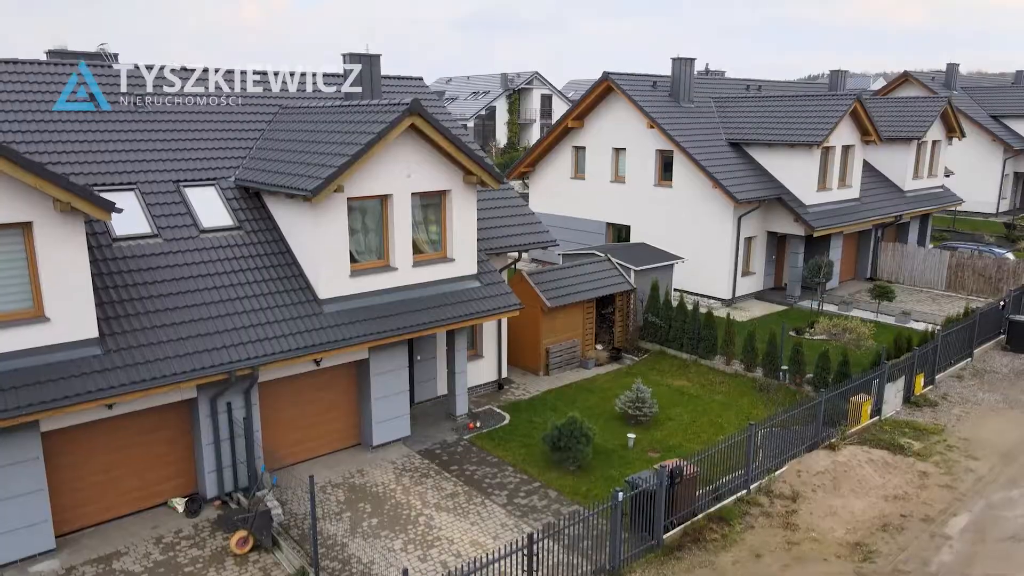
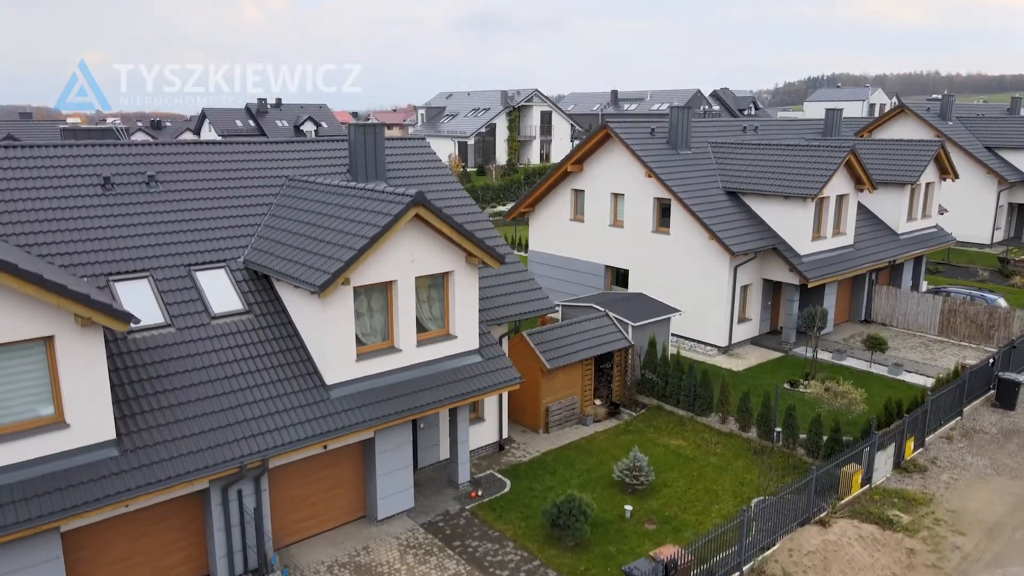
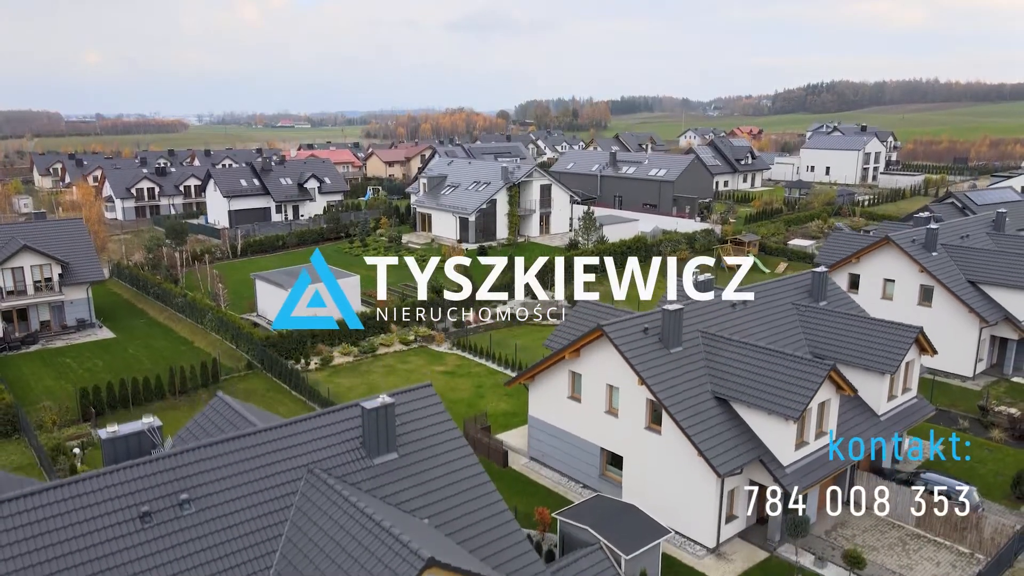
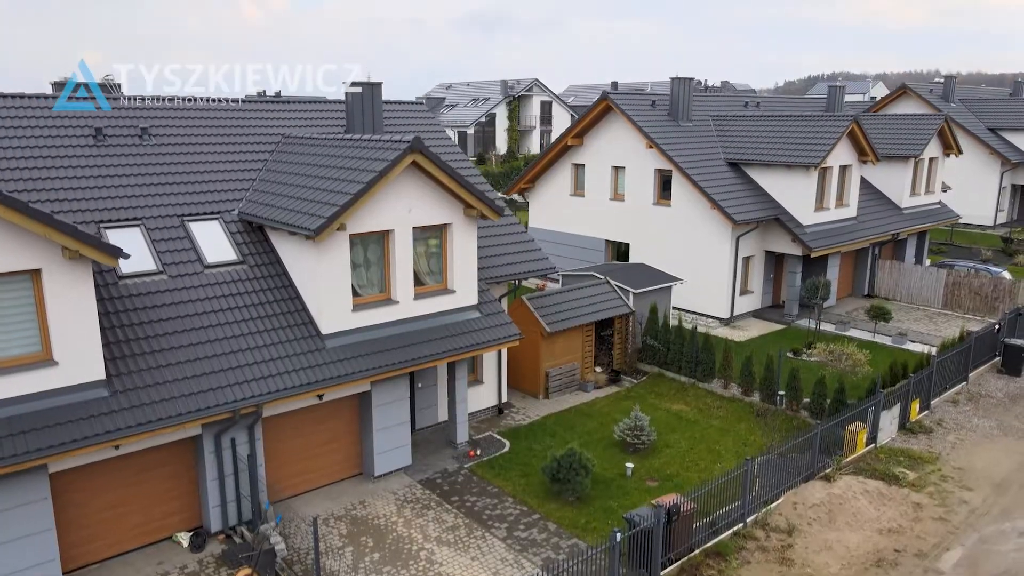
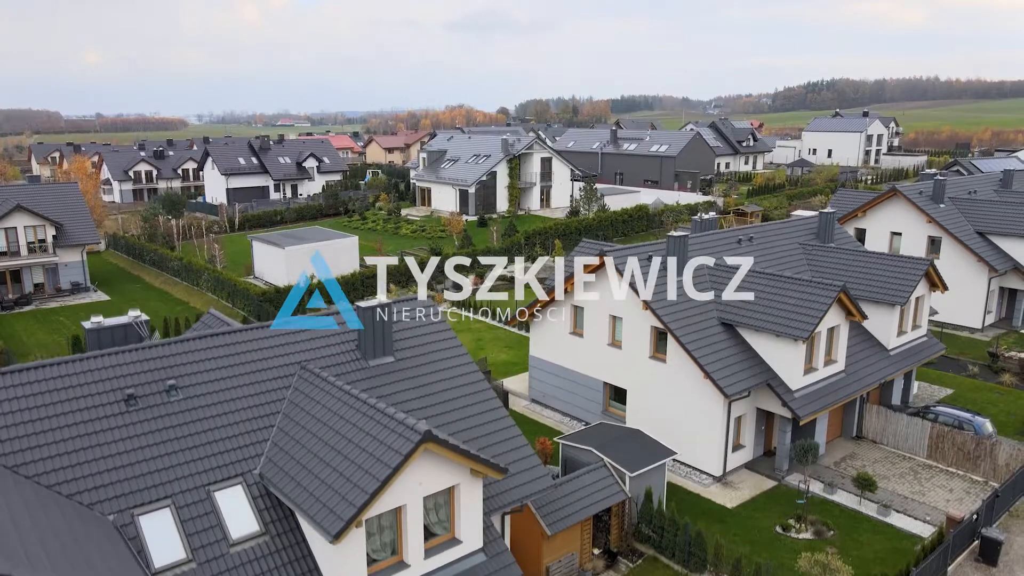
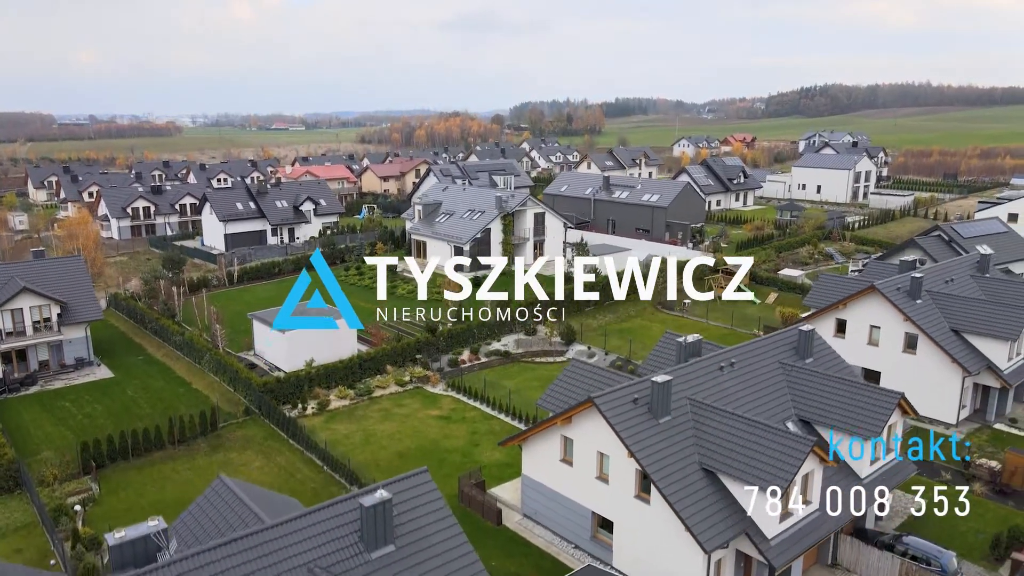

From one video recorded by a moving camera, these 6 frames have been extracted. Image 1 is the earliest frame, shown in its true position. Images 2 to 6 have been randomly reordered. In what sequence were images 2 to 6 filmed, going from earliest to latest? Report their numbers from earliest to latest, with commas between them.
4, 2, 5, 3, 6
